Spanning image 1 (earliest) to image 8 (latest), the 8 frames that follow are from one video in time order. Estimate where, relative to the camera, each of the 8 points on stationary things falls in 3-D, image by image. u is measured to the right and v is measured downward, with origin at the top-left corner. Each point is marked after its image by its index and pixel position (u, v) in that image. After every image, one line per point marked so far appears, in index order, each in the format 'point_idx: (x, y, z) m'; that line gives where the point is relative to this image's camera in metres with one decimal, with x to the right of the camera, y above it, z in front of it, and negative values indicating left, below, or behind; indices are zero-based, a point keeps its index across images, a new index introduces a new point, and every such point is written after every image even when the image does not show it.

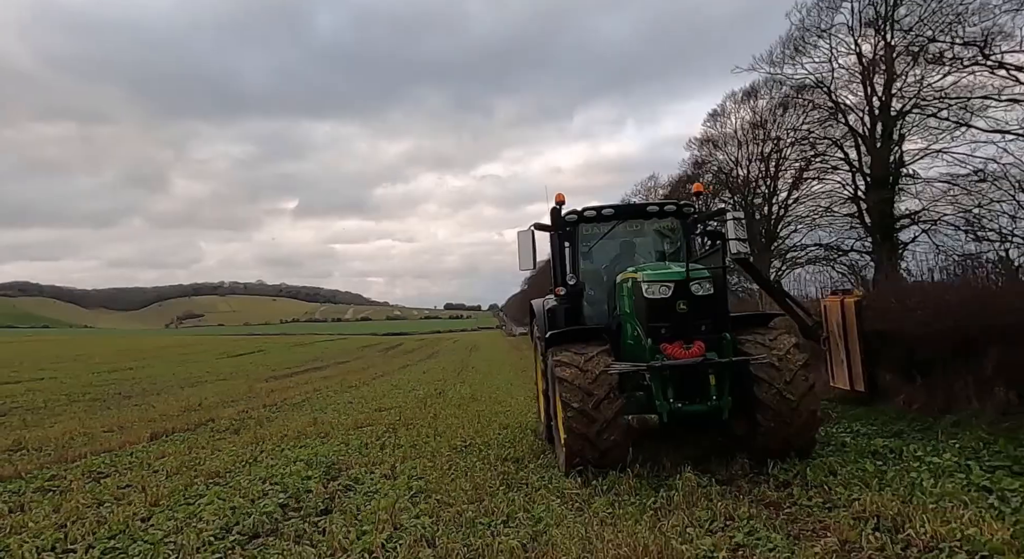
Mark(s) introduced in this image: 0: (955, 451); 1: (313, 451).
0: (+4.0, -1.5, +7.0) m
1: (-2.6, -2.3, +10.5) m
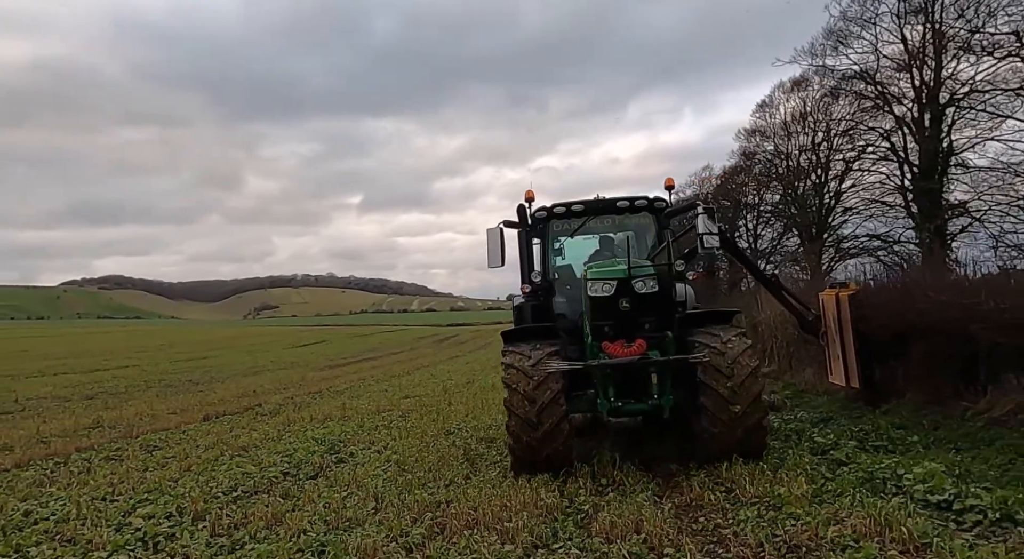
0: (+3.5, -1.6, +8.0) m
1: (-2.8, -2.3, +12.1) m
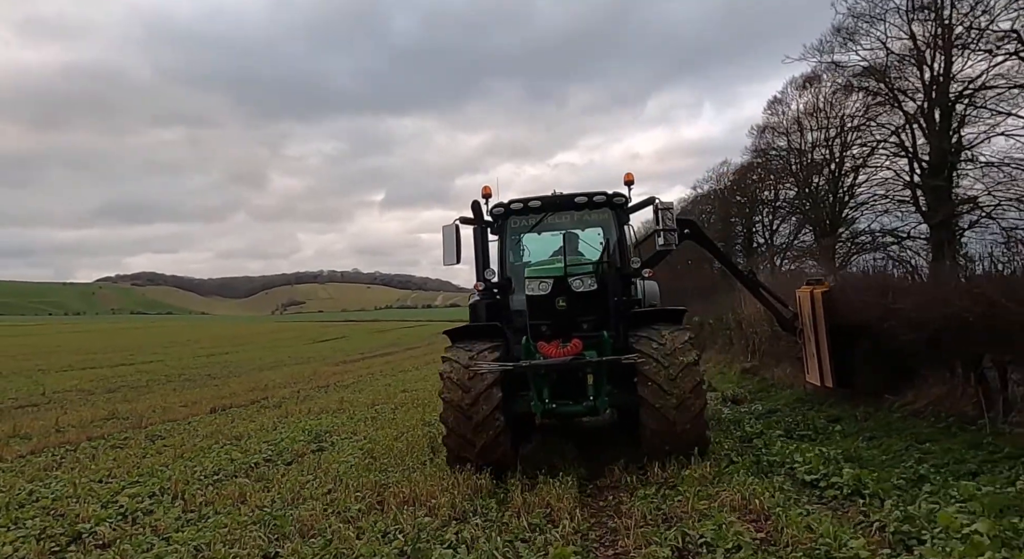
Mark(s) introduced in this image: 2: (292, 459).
0: (+3.0, -1.6, +8.7) m
1: (-3.1, -2.3, +13.0) m
2: (-2.6, -2.1, +9.2) m
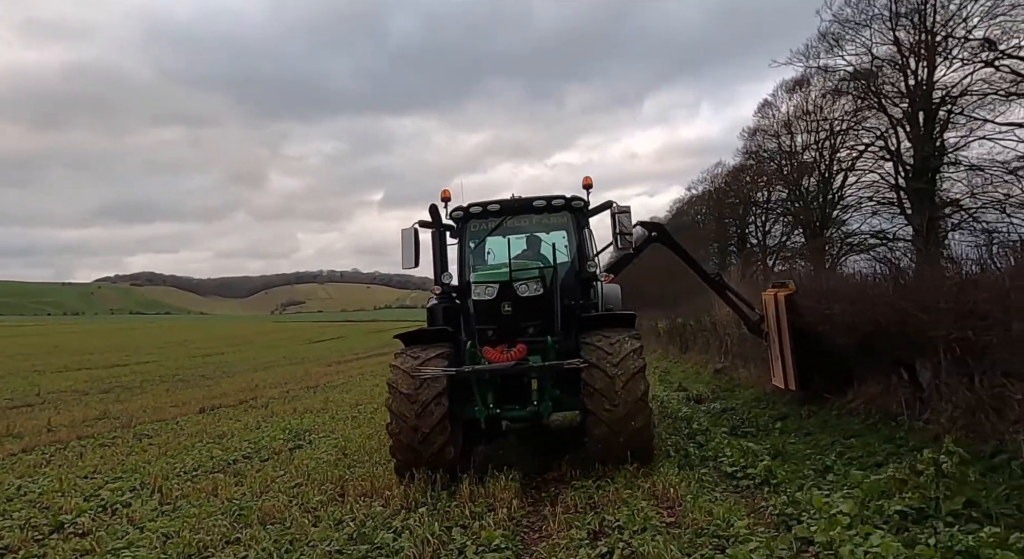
0: (+2.5, -1.7, +9.2) m
1: (-3.5, -2.4, +13.5) m
2: (-3.0, -2.2, +9.7) m
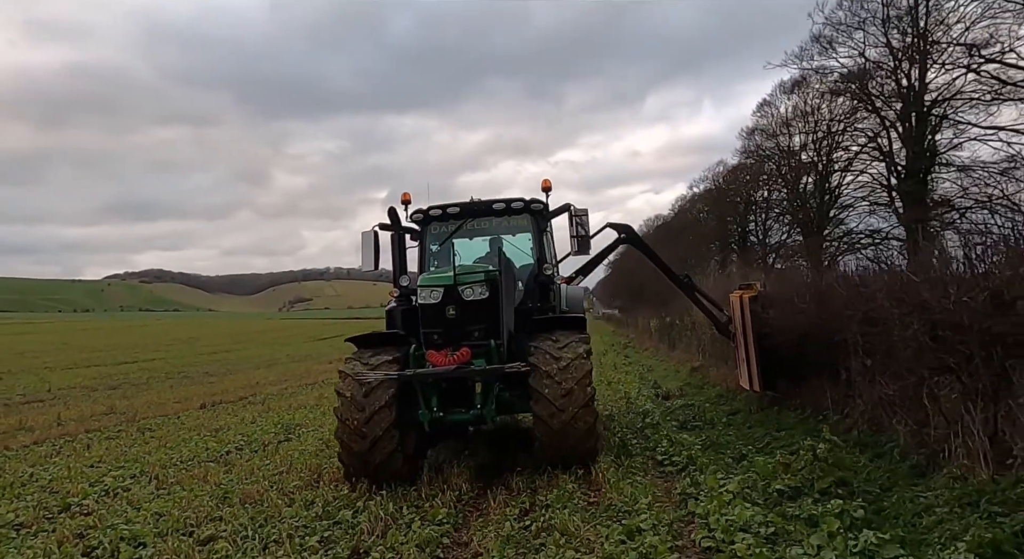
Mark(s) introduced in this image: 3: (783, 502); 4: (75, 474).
0: (+2.2, -1.7, +10.0) m
1: (-3.9, -2.5, +14.3) m
2: (-3.4, -2.2, +10.5) m
3: (+1.7, -1.4, +4.9) m
4: (-5.0, -2.2, +9.1) m
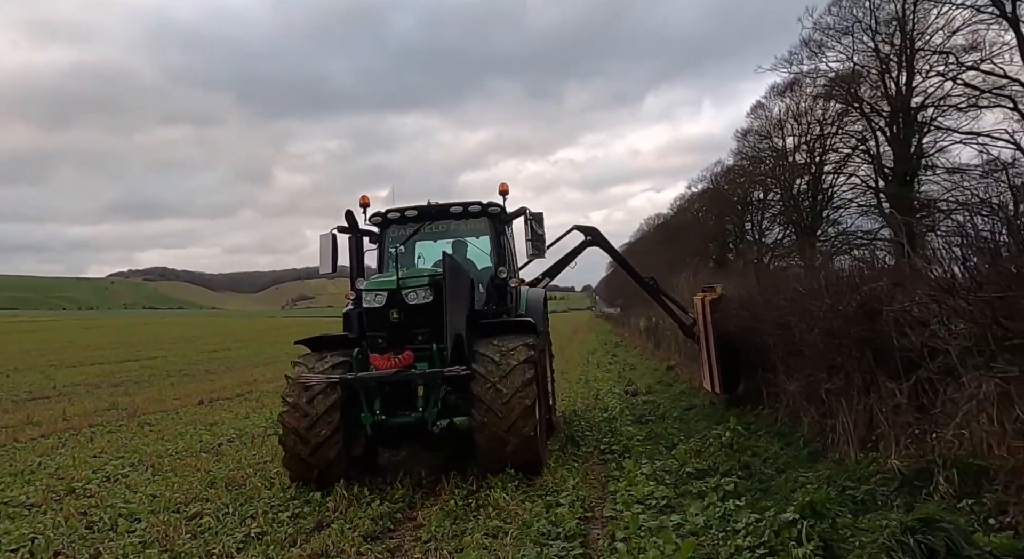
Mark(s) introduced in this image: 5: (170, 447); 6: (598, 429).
0: (+1.7, -1.8, +10.8) m
1: (-4.3, -2.5, +15.1) m
2: (-3.8, -2.3, +11.4) m
3: (+1.3, -1.5, +5.7) m
4: (-5.5, -2.3, +9.9) m
5: (-4.7, -2.3, +10.9) m
6: (+1.0, -1.8, +9.3) m
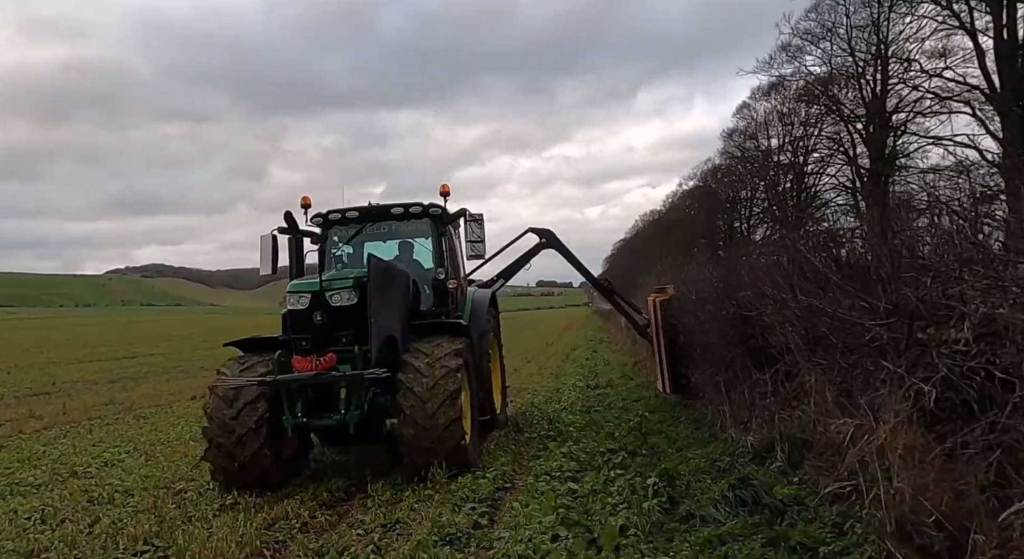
0: (+1.2, -1.9, +11.8) m
1: (-4.9, -2.6, +16.2) m
2: (-4.4, -2.4, +12.4) m
3: (+0.7, -1.5, +6.8) m
4: (-6.0, -2.4, +10.9) m
5: (-5.3, -2.4, +12.0) m
6: (+0.5, -1.8, +10.4) m
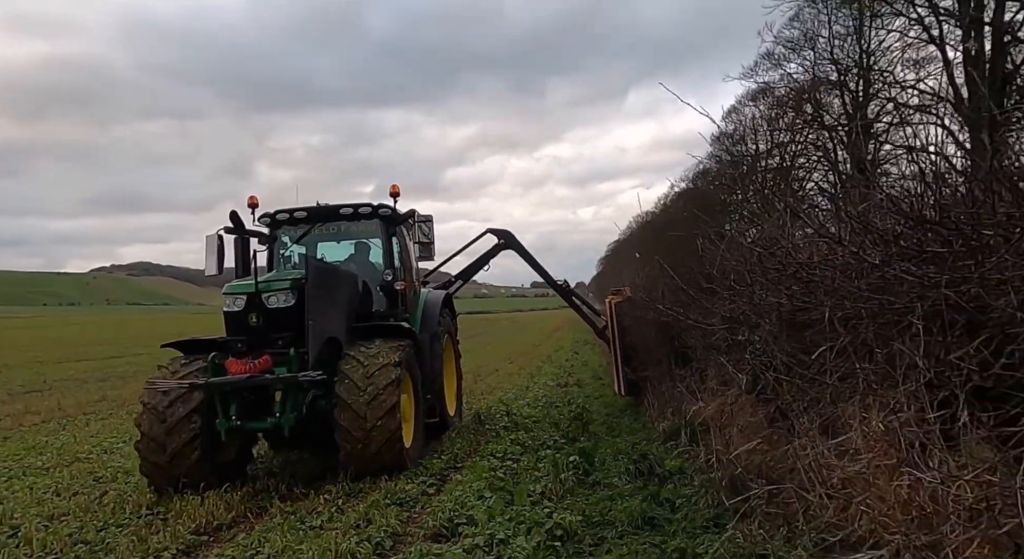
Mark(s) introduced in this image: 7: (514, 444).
0: (+0.7, -2.0, +12.9) m
1: (-5.4, -2.6, +17.2) m
2: (-4.9, -2.4, +13.4) m
3: (+0.3, -1.6, +7.8) m
4: (-6.5, -2.4, +11.9) m
5: (-5.8, -2.5, +12.9) m
6: (0.0, -1.9, +11.4) m
7: (0.0, -1.6, +7.7) m
